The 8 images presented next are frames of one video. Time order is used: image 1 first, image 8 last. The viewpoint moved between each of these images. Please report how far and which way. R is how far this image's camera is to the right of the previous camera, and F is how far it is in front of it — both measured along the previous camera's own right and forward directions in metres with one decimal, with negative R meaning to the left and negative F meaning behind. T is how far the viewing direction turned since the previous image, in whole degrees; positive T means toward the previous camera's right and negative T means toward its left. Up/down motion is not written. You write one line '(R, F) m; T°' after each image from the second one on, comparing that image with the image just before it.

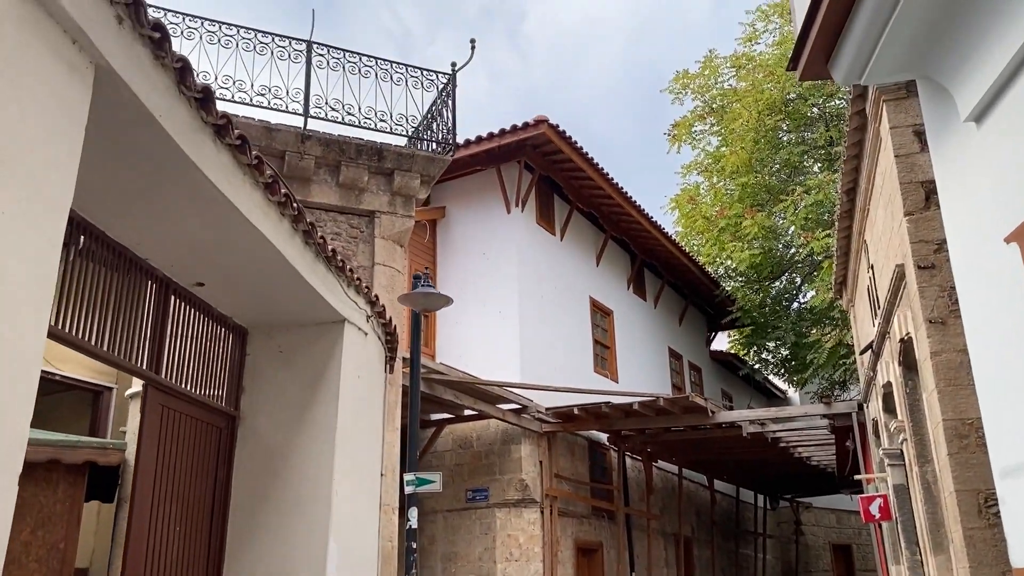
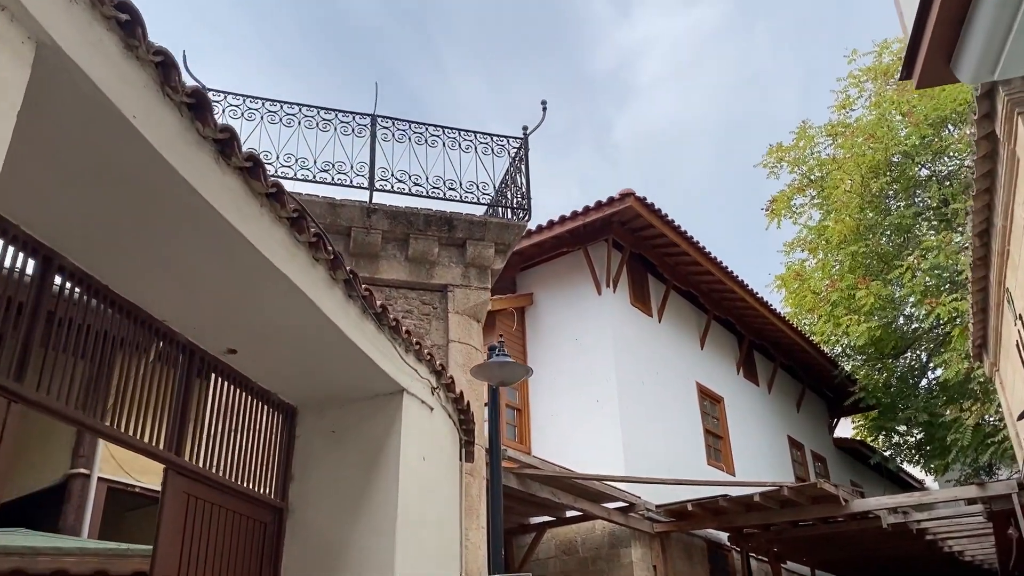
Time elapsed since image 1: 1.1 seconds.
(+0.1, +0.7) m; -6°
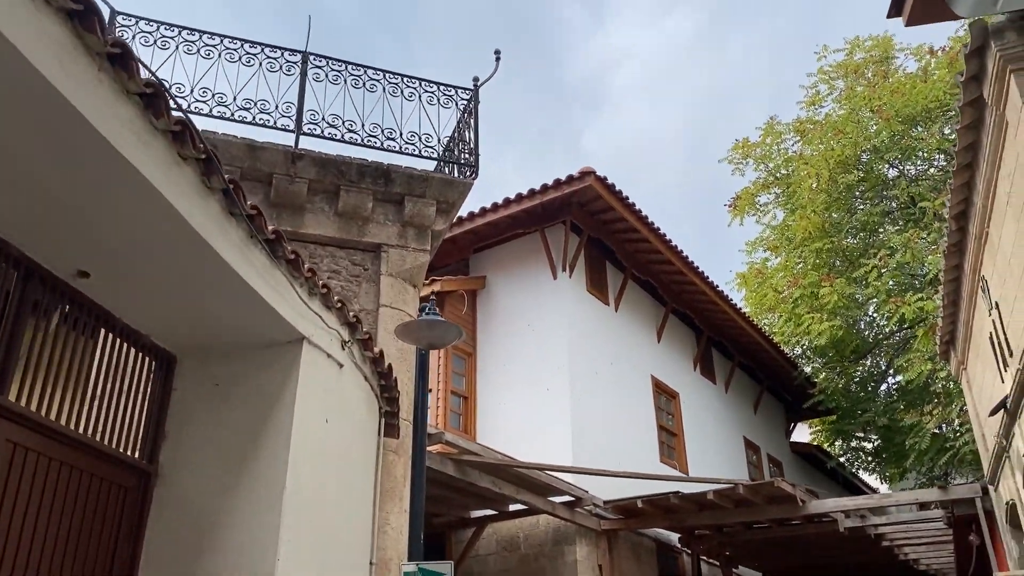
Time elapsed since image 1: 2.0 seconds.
(+0.2, +0.7) m; +2°
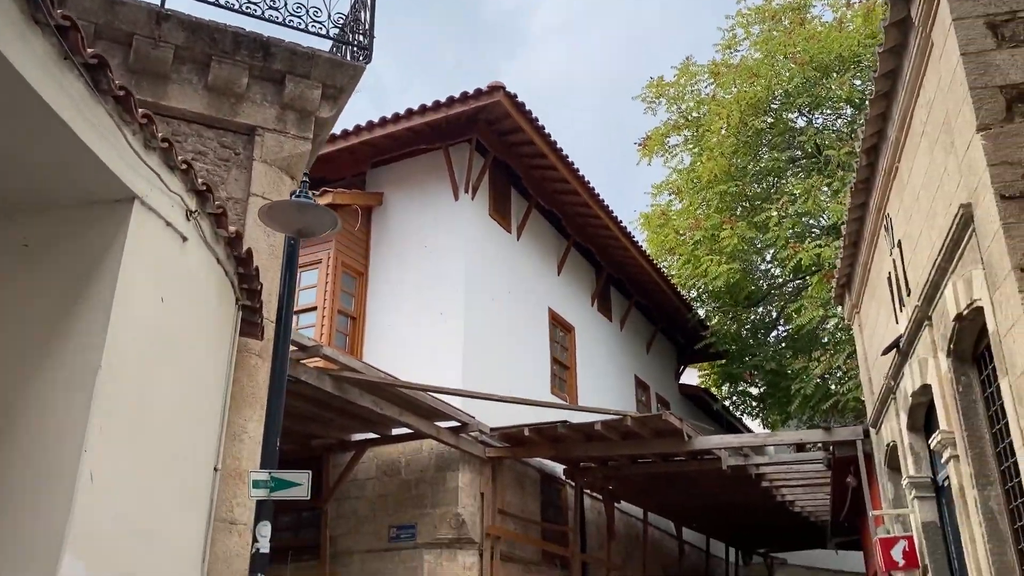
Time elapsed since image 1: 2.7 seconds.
(+0.1, +0.5) m; +6°
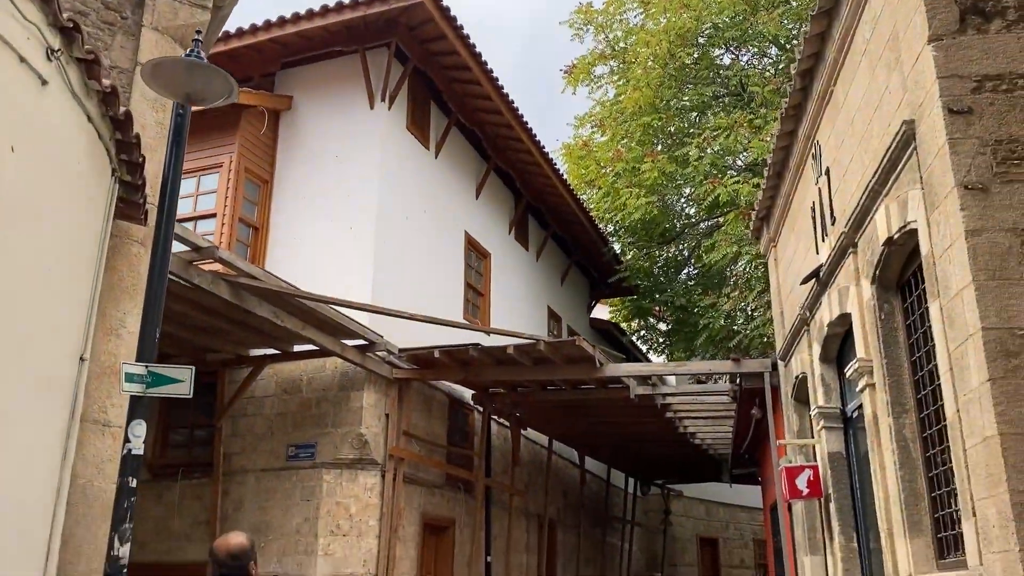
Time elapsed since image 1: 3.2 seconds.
(0.0, +0.4) m; +6°
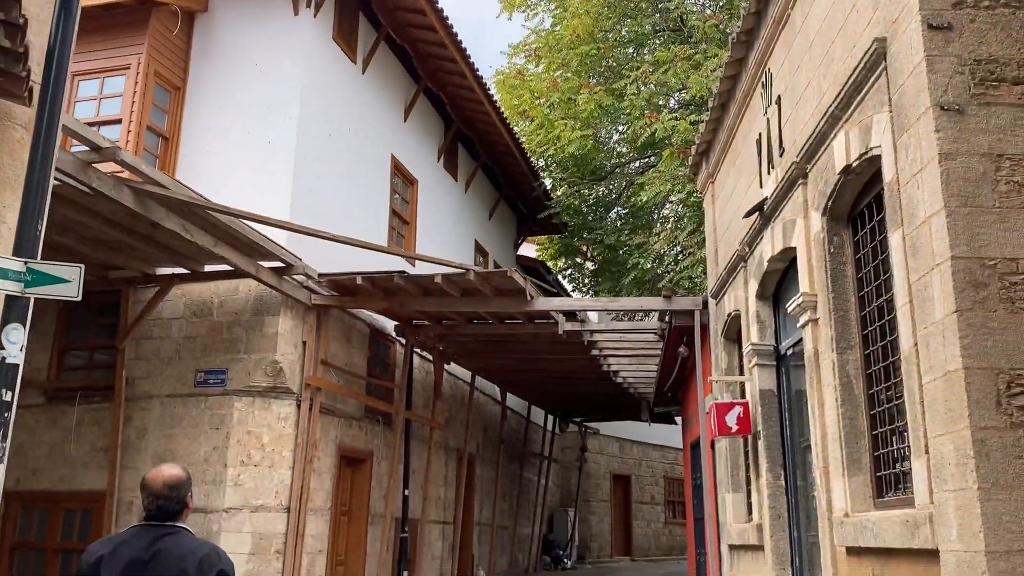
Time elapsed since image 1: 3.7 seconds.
(-0.1, +0.4) m; +5°
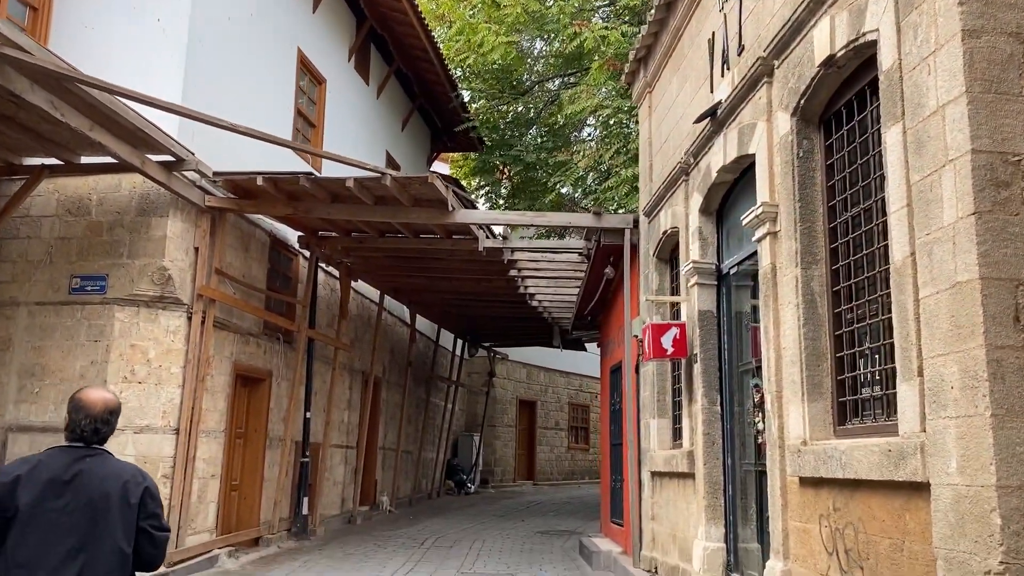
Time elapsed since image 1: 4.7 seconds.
(-0.1, +0.7) m; +6°
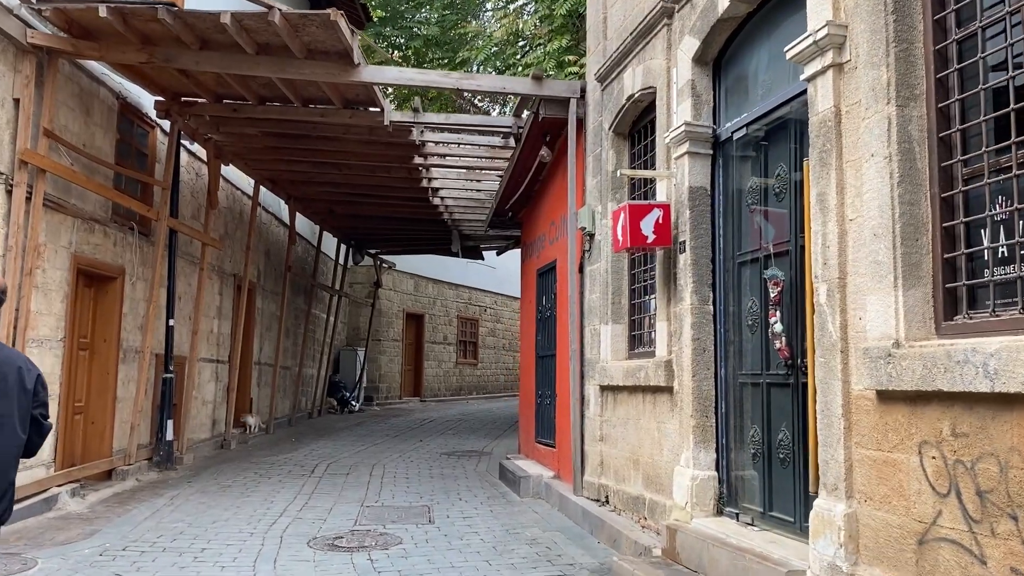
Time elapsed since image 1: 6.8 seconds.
(-0.4, +1.5) m; +9°
